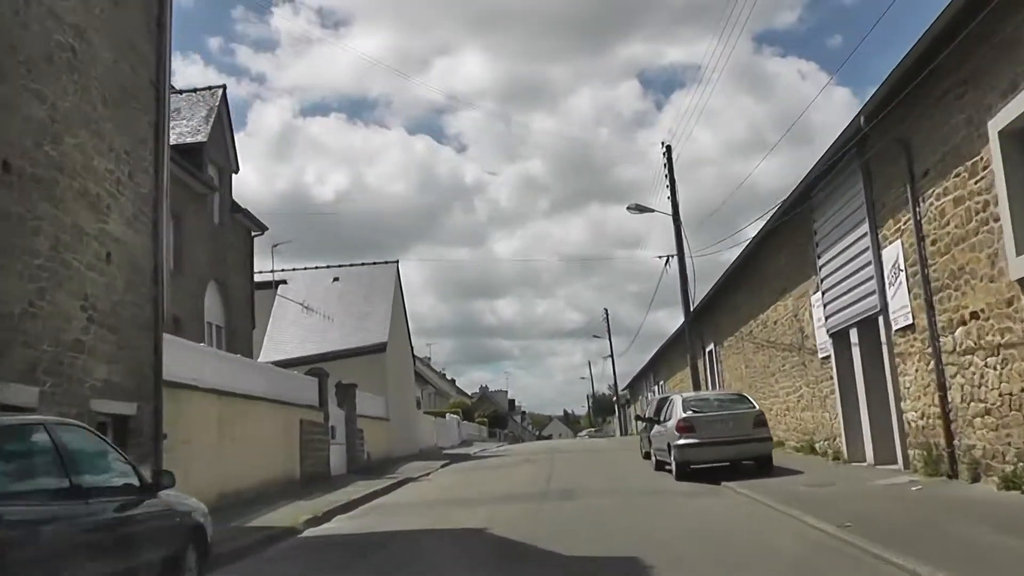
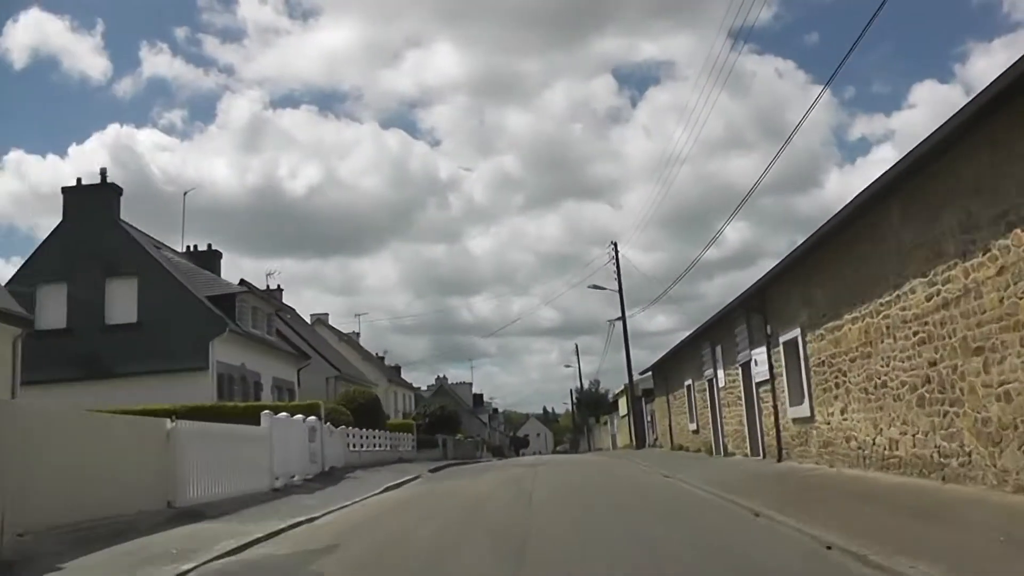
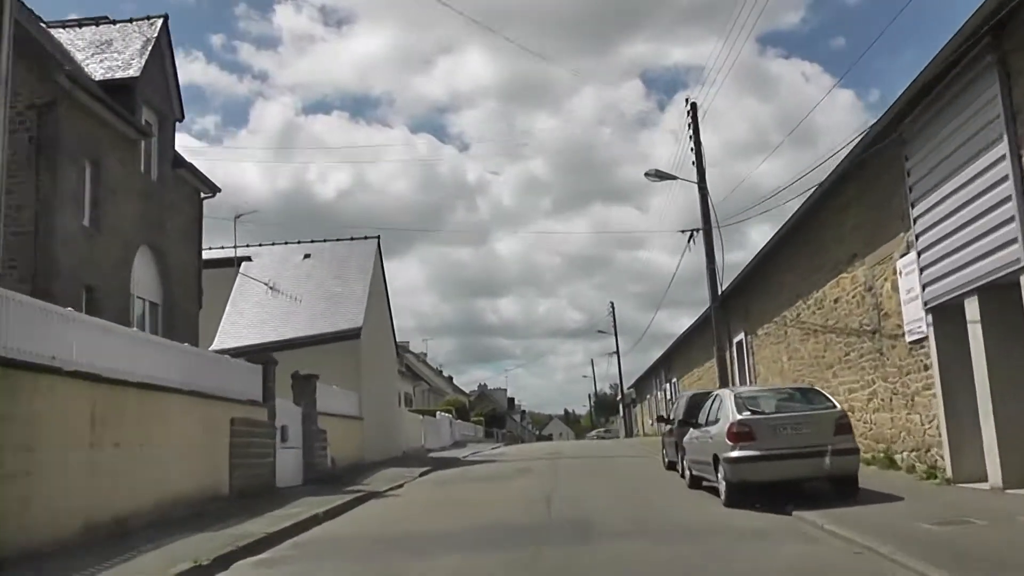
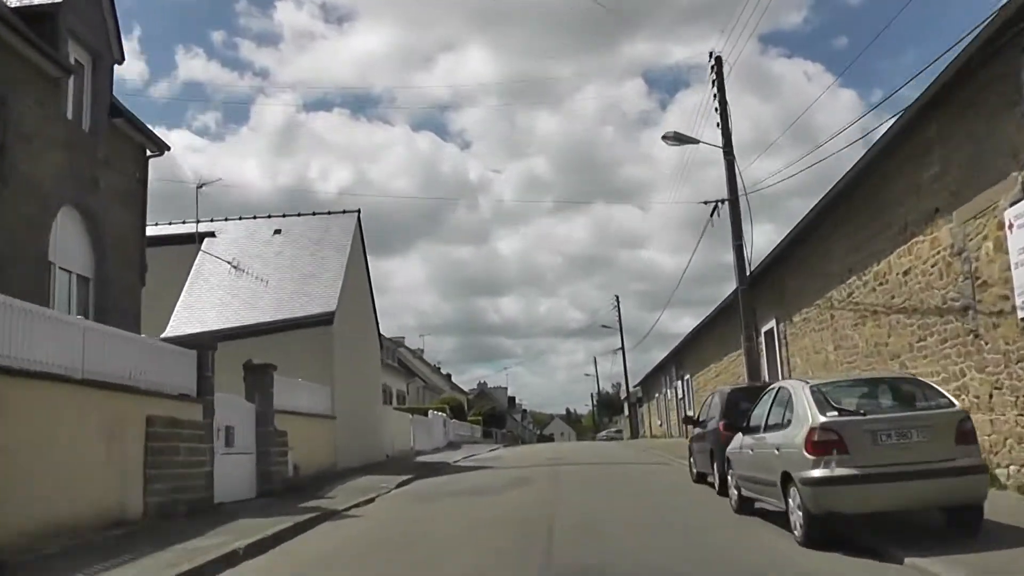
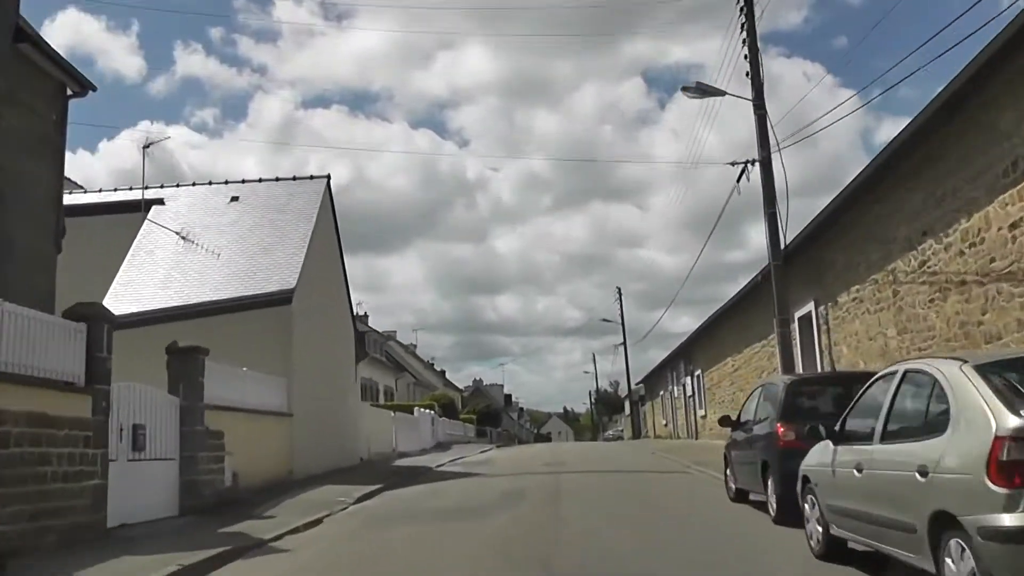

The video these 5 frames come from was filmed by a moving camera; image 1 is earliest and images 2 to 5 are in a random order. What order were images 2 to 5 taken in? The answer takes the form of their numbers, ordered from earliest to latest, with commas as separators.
3, 4, 5, 2
